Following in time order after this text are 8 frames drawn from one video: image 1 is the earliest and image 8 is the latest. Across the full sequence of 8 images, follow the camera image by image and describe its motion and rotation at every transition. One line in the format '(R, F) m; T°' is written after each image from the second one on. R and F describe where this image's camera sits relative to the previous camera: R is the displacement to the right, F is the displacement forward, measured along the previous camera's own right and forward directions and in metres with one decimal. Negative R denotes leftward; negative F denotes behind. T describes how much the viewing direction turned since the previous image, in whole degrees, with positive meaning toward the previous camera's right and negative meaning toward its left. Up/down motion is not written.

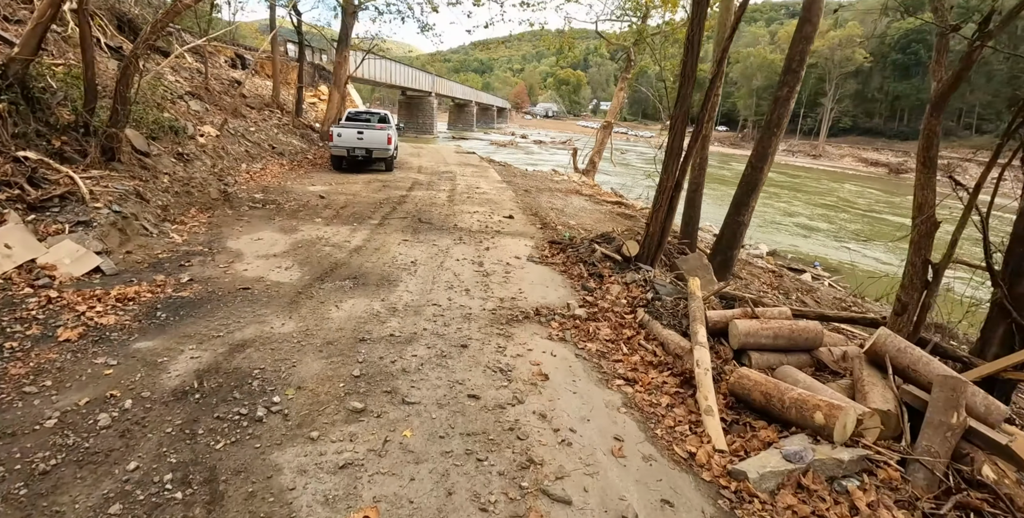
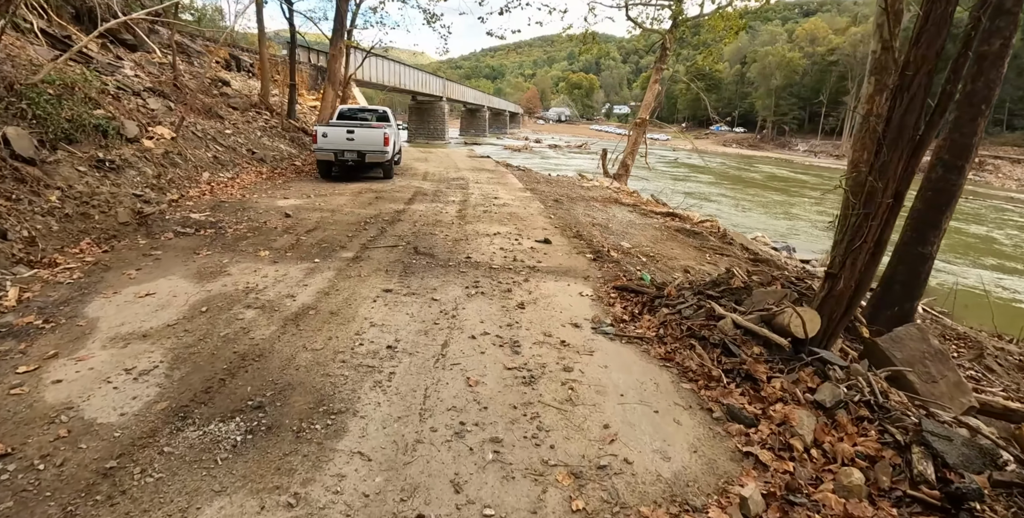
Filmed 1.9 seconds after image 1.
(-0.4, +3.2) m; -1°
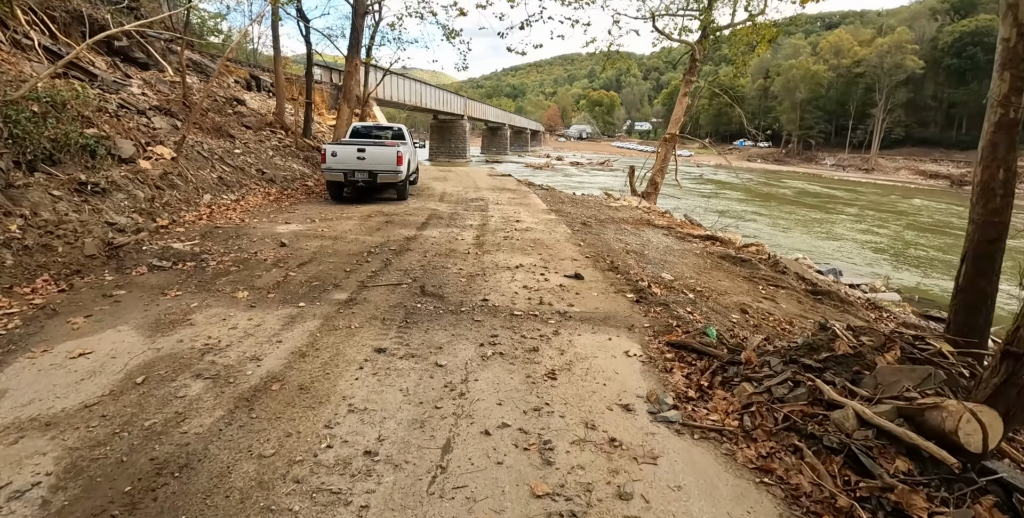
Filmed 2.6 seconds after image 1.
(0.0, +1.1) m; -2°
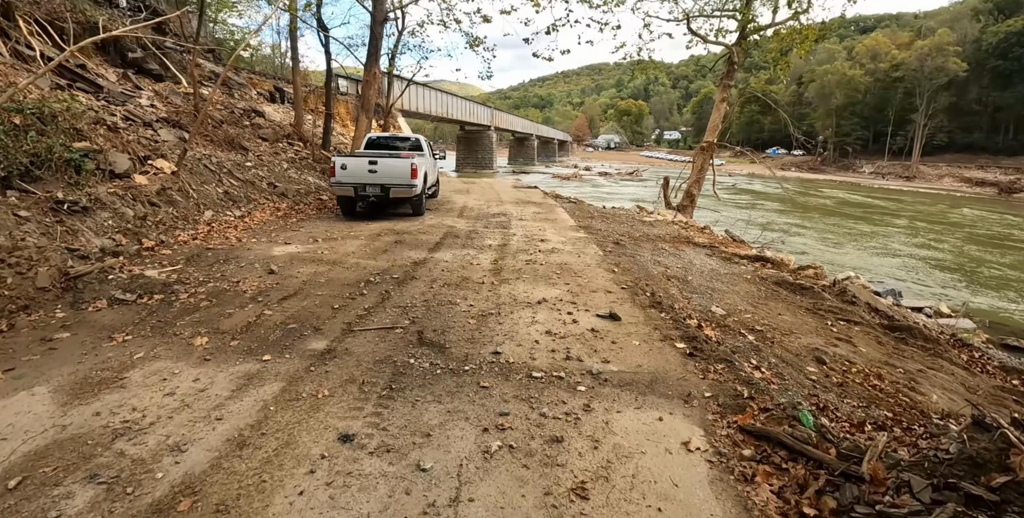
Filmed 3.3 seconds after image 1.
(+0.1, +1.0) m; -3°
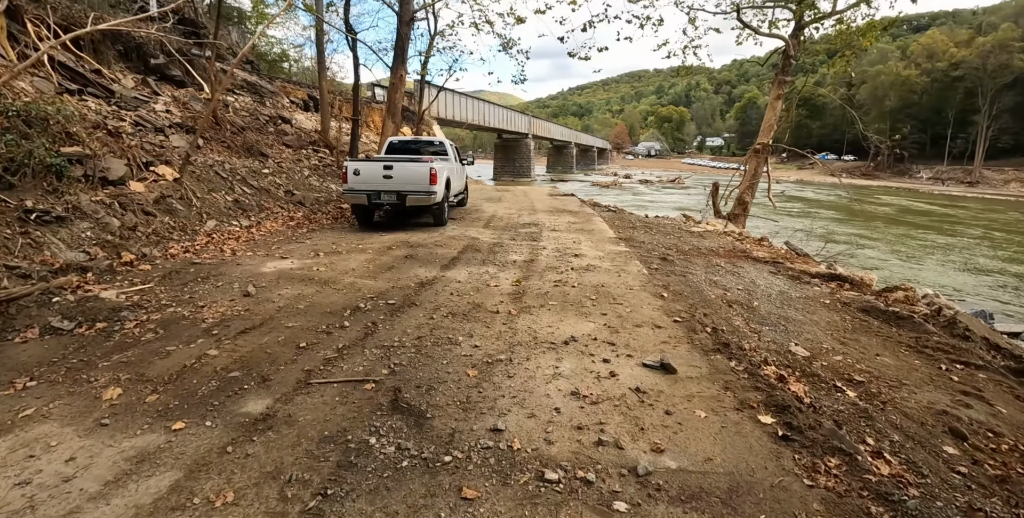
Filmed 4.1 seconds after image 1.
(+0.2, +1.2) m; -4°
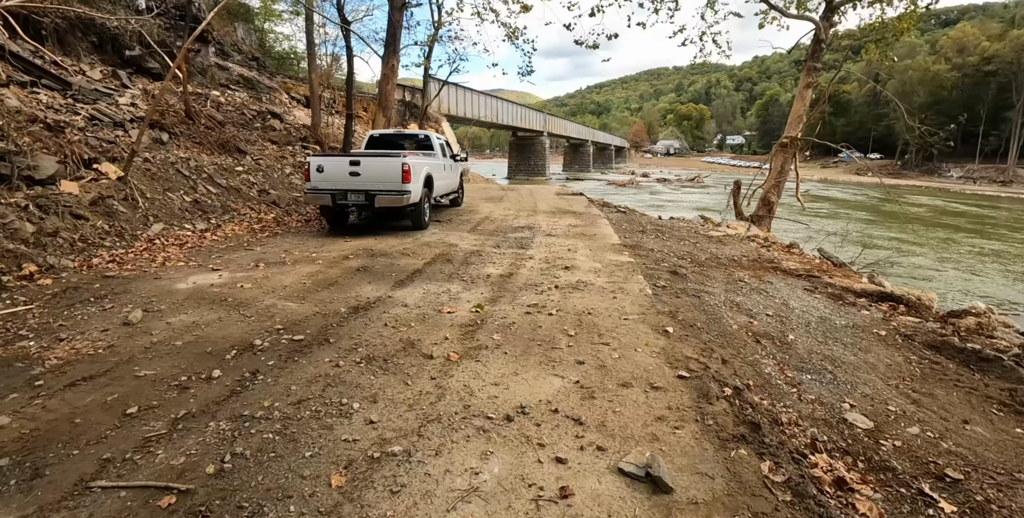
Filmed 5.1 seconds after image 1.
(+0.5, +1.3) m; -2°
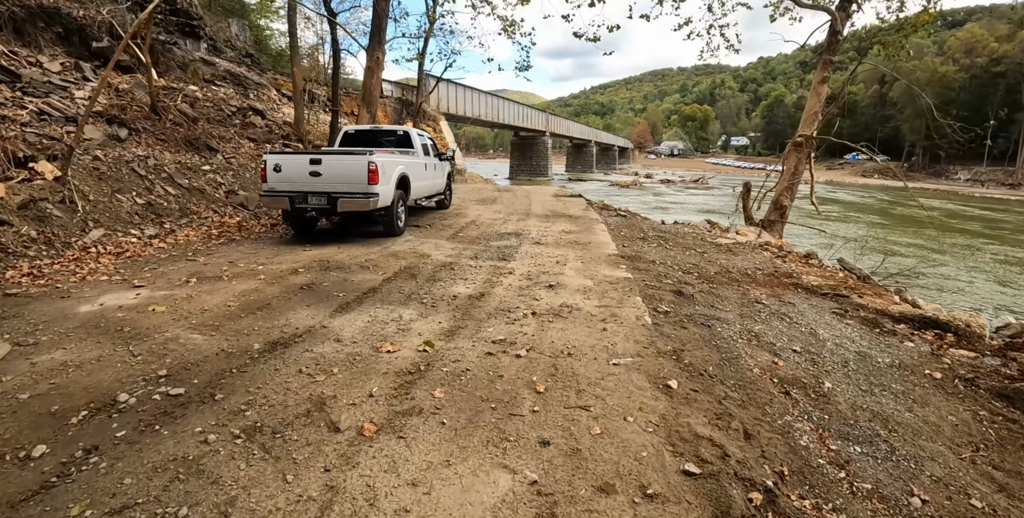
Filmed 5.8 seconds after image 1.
(+0.3, +0.9) m; 0°
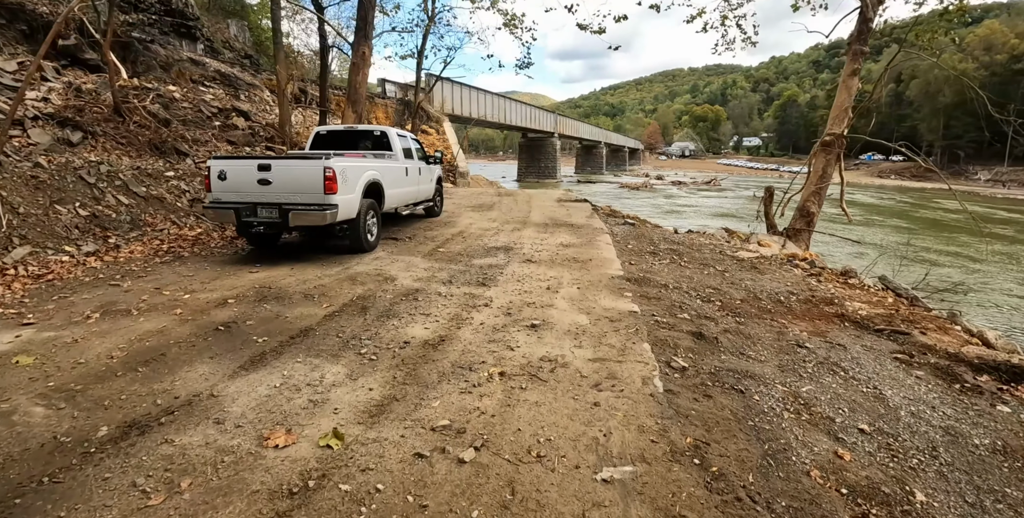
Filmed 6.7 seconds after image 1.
(+0.3, +1.0) m; -1°
